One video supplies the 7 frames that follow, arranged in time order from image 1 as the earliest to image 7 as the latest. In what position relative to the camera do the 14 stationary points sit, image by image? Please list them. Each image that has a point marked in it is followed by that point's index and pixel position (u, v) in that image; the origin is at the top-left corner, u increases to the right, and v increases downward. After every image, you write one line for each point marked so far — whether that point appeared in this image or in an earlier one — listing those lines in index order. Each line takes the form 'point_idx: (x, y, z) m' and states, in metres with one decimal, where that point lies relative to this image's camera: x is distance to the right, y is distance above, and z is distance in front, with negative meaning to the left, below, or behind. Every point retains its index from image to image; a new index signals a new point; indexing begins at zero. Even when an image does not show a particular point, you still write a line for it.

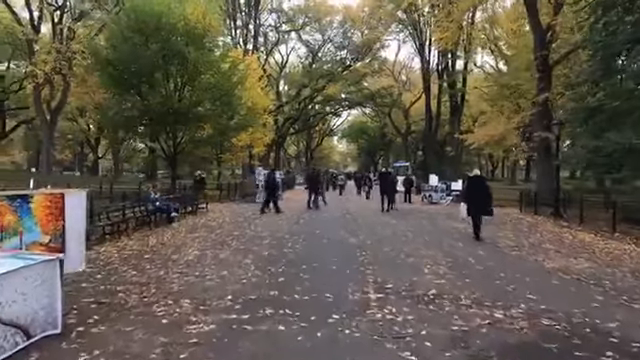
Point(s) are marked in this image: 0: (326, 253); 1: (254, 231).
0: (+0.1, -1.3, +12.4) m
1: (-1.5, -1.2, +16.8) m
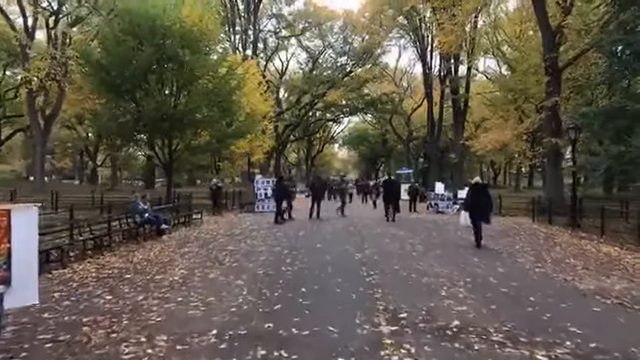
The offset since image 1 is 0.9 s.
0: (+0.1, -1.4, +11.1) m
1: (-1.5, -1.4, +15.4) m
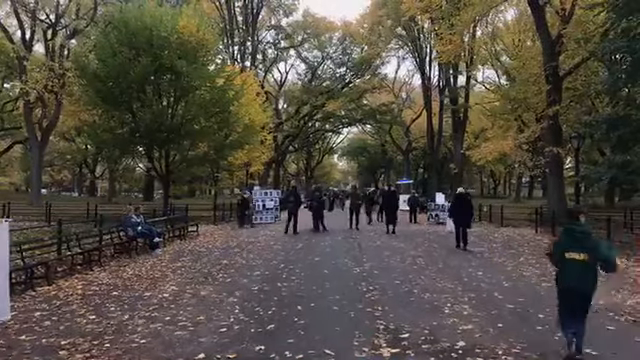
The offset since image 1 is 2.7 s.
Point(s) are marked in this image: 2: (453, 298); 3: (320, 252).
0: (+0.1, -1.6, +10.6) m
1: (-1.5, -1.7, +14.9) m
2: (+1.8, -1.6, +9.8) m
3: (0.0, -1.6, +16.4) m
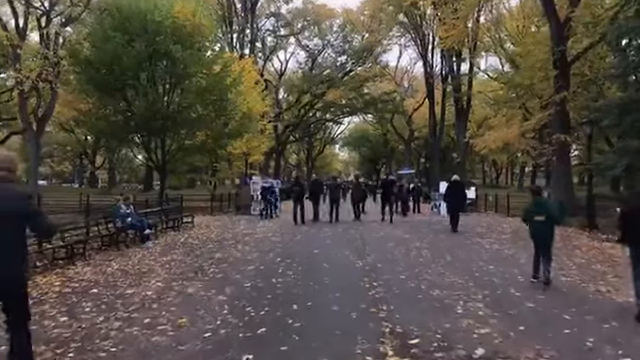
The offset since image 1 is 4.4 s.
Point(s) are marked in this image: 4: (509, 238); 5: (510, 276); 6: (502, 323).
0: (+0.1, -1.4, +9.7) m
1: (-1.5, -1.4, +14.0) m
2: (+1.8, -1.4, +8.9) m
3: (0.0, -1.4, +15.4) m
4: (+4.7, -1.4, +18.0) m
5: (+2.8, -1.4, +10.8) m
6: (+1.8, -1.4, +7.3) m
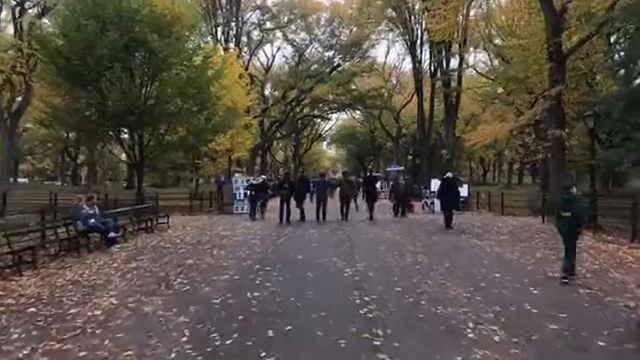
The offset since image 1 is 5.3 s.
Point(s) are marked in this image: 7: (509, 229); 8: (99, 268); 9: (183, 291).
0: (-0.2, -1.4, +8.3) m
1: (-1.8, -1.4, +12.6) m
2: (+1.6, -1.4, +7.5) m
3: (-0.3, -1.3, +14.0) m
4: (+4.3, -1.4, +16.6) m
5: (+2.6, -1.4, +9.4) m
6: (+1.7, -1.4, +5.9) m
7: (+5.2, -1.3, +19.9) m
8: (-3.5, -1.4, +11.5) m
9: (-1.7, -1.4, +9.1) m
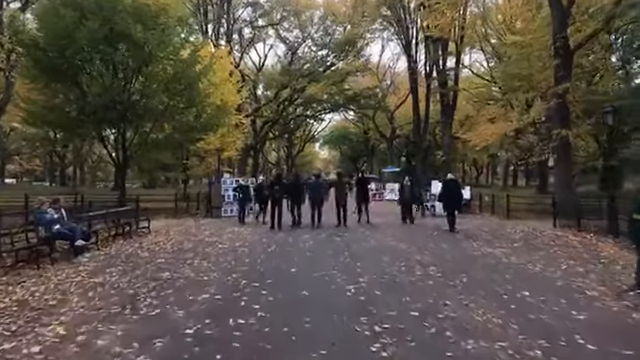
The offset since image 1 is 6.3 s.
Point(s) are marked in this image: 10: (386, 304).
0: (-0.2, -1.4, +6.6) m
1: (-1.9, -1.4, +10.9) m
2: (+1.6, -1.4, +5.9) m
3: (-0.4, -1.3, +12.4) m
4: (+4.3, -1.4, +15.0) m
5: (+2.6, -1.4, +7.8) m
6: (+1.7, -1.4, +4.3) m
7: (+5.1, -1.4, +18.3) m
8: (-3.6, -1.4, +9.8) m
9: (-1.7, -1.4, +7.4) m
10: (+0.7, -1.4, +8.0) m
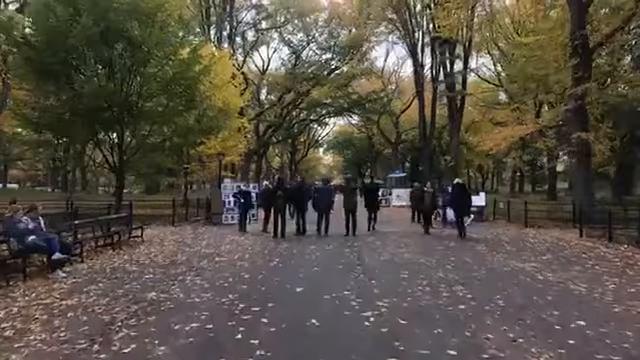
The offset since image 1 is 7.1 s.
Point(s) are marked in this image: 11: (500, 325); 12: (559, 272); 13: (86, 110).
0: (0.0, -1.4, +5.1) m
1: (-1.7, -1.4, +9.4) m
2: (+1.7, -1.4, +4.4) m
3: (-0.2, -1.4, +10.9) m
4: (+4.4, -1.5, +13.5) m
5: (+2.7, -1.4, +6.3) m
6: (+1.8, -1.4, +2.8) m
7: (+5.3, -1.5, +16.8) m
8: (-3.4, -1.5, +8.4) m
9: (-1.6, -1.4, +5.9) m
10: (+0.8, -1.4, +6.5) m
11: (+1.8, -1.4, +7.1) m
12: (+3.9, -1.5, +11.8) m
13: (-6.5, +2.0, +19.7) m
